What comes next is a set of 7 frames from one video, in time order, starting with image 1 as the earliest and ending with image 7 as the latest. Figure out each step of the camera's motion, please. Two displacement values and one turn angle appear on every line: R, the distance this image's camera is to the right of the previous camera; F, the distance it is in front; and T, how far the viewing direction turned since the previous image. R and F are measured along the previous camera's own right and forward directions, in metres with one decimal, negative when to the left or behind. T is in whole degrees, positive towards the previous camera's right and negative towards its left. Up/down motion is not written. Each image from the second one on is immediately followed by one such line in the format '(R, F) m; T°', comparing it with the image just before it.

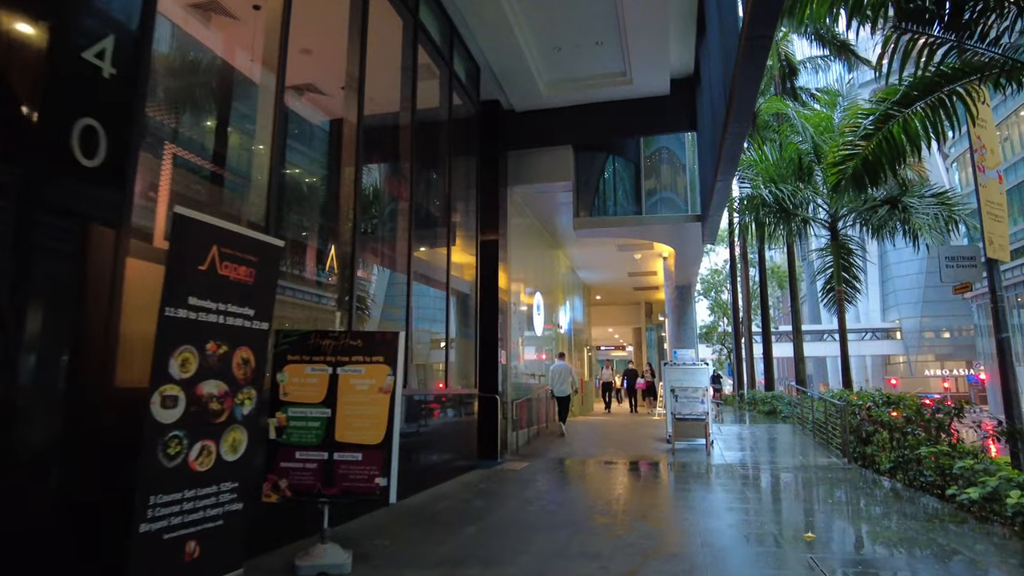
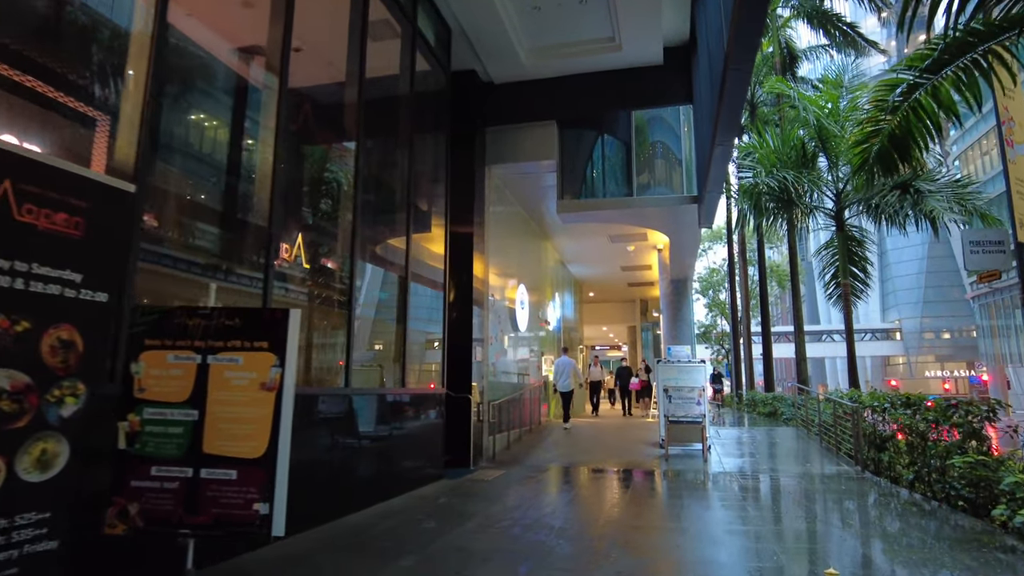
(+0.3, +0.9) m; 0°
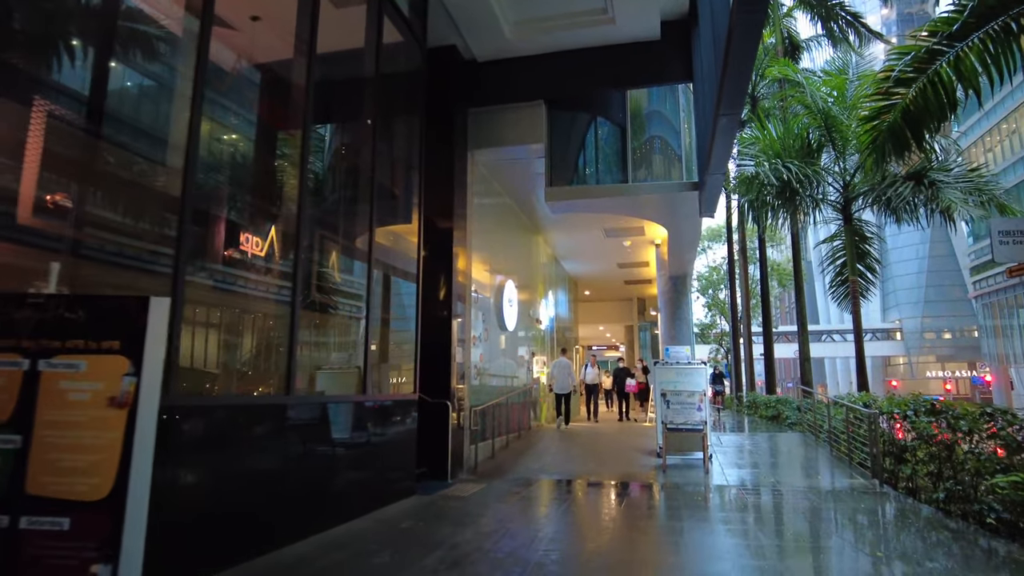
(+0.2, +0.7) m; 0°
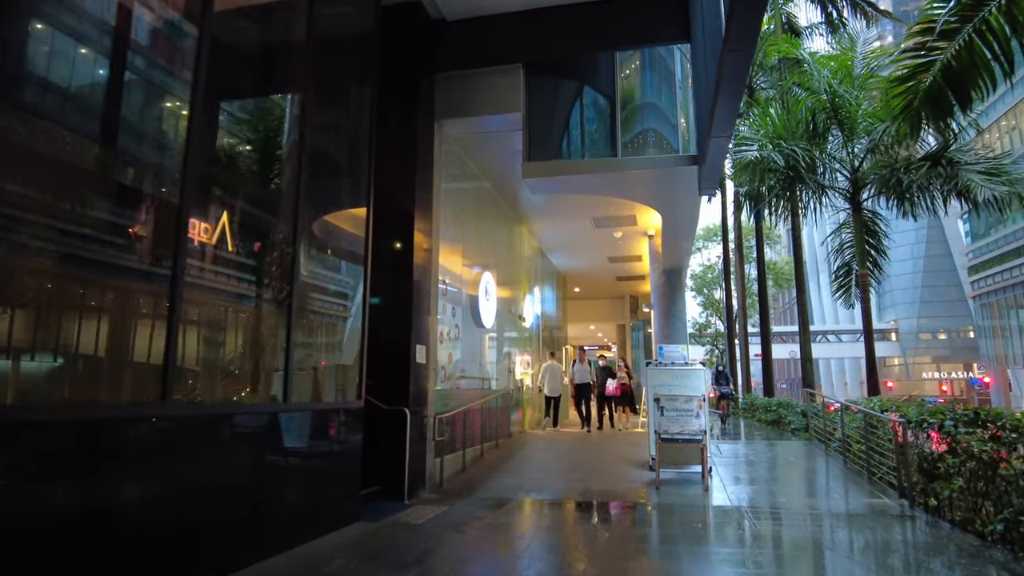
(+0.2, +1.0) m; +1°
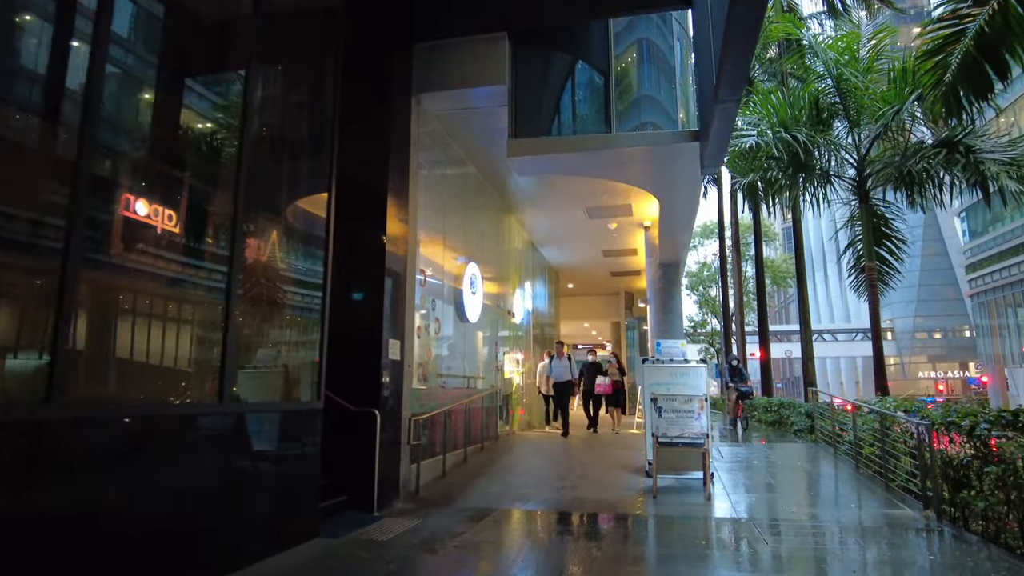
(+0.1, +0.6) m; 0°
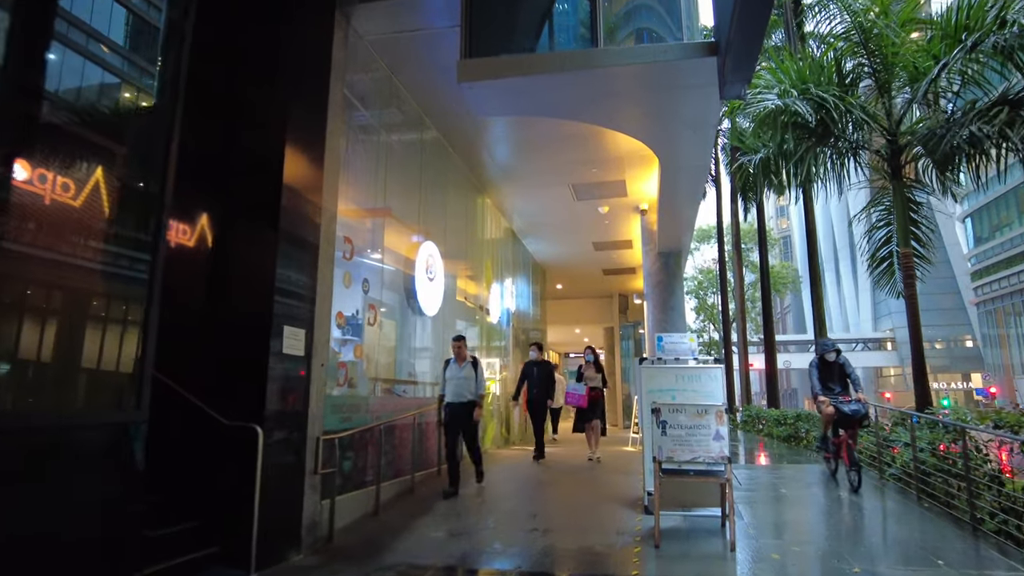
(+0.3, +1.6) m; 0°
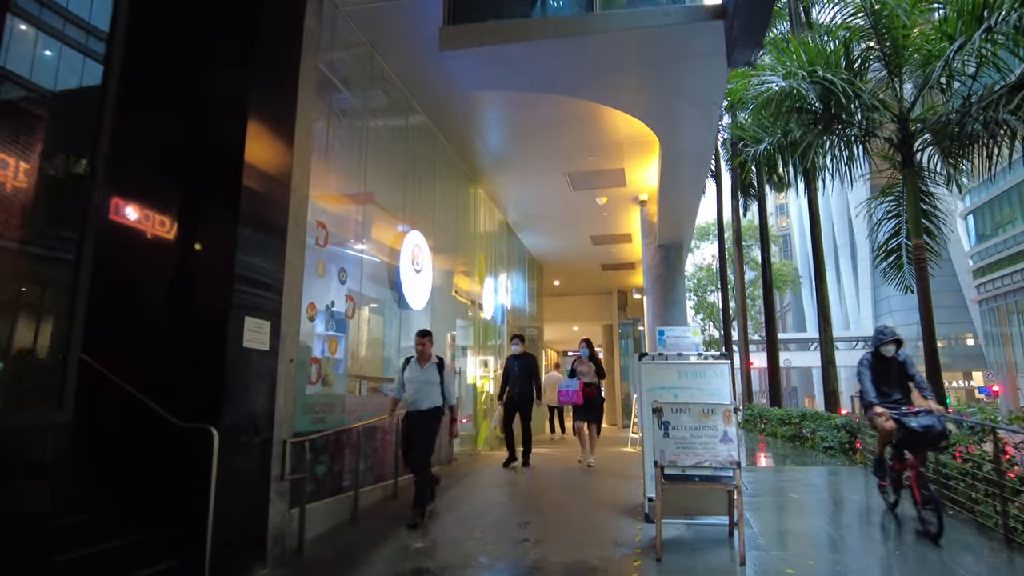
(+0.1, +0.4) m; 0°
